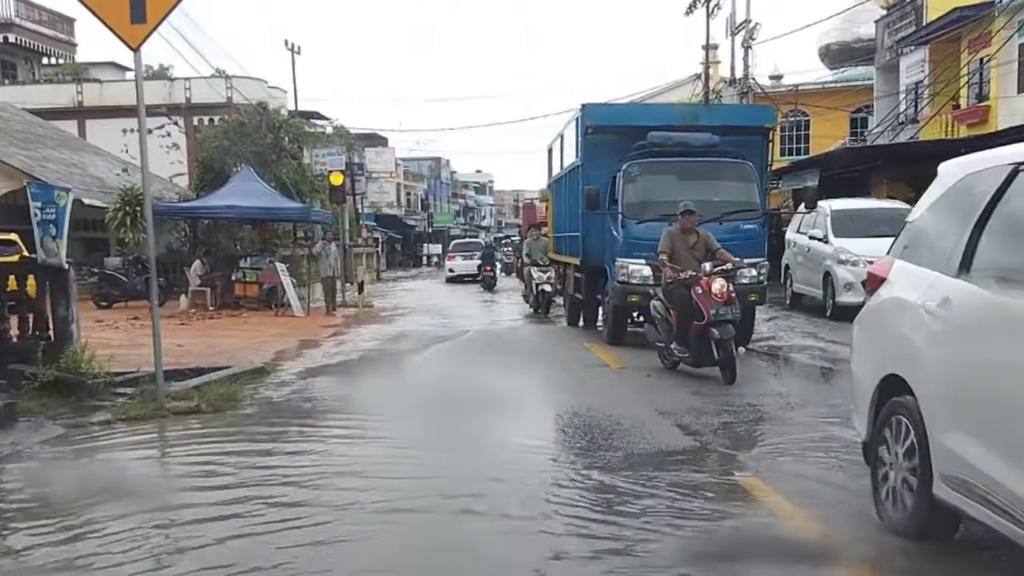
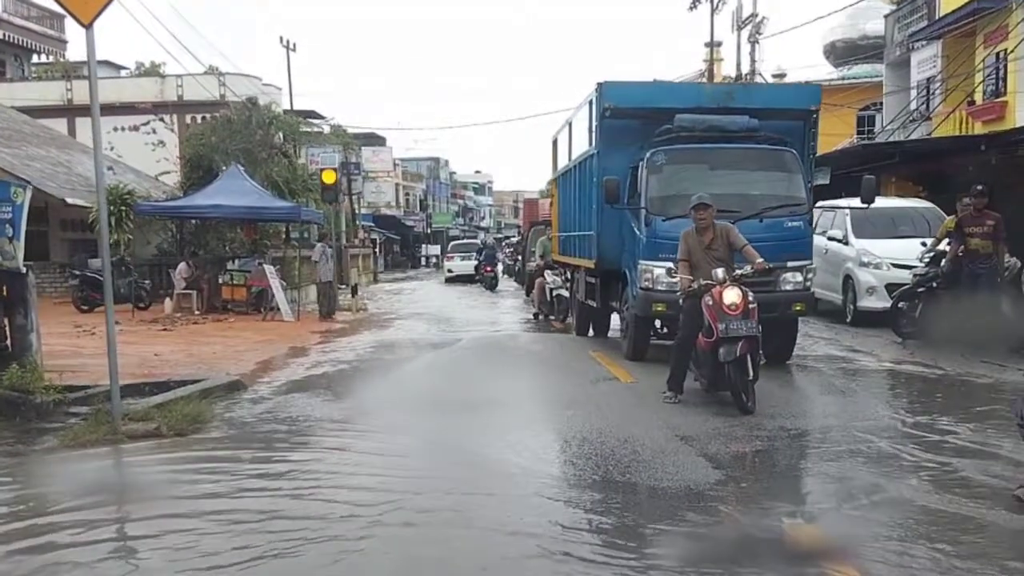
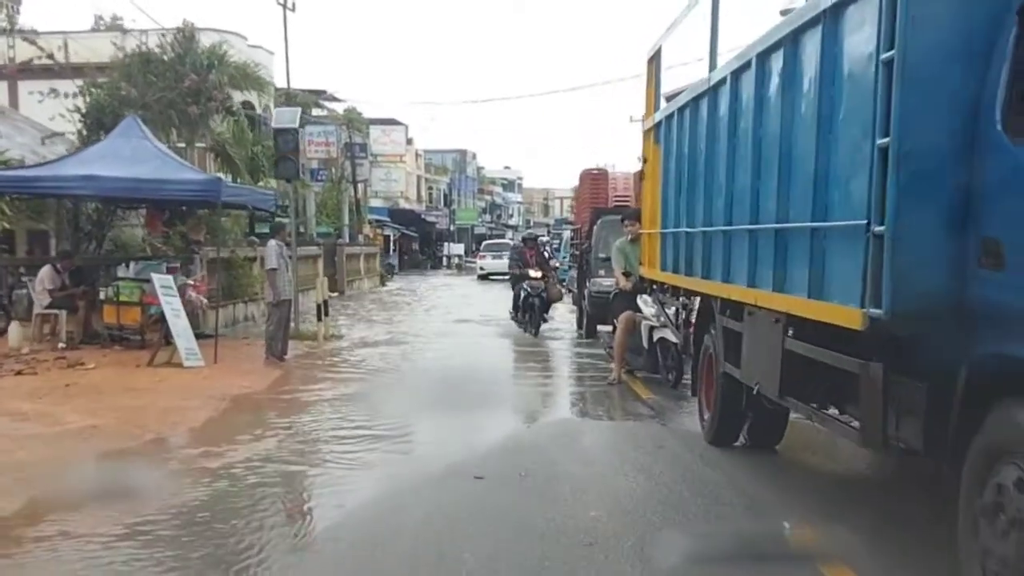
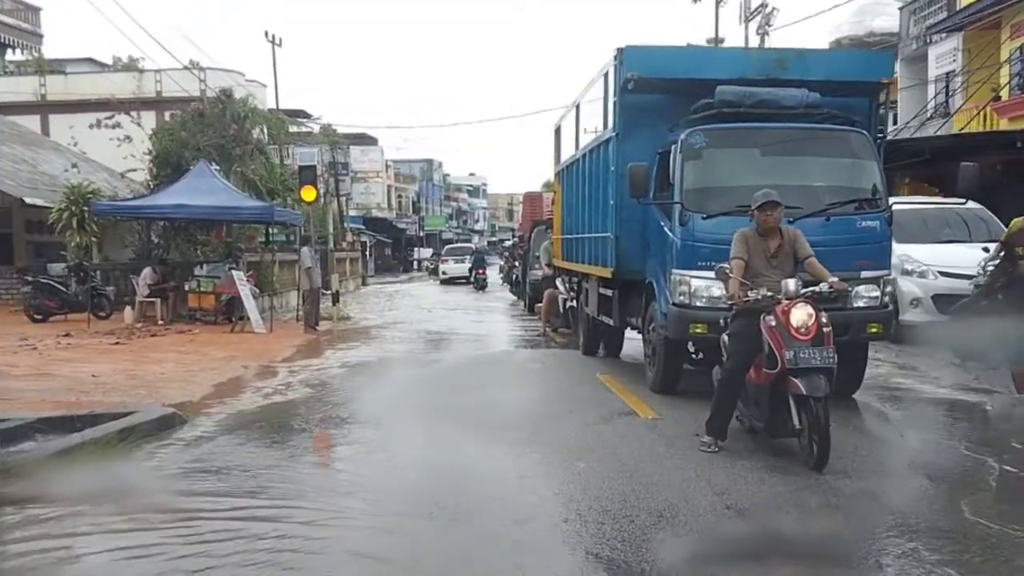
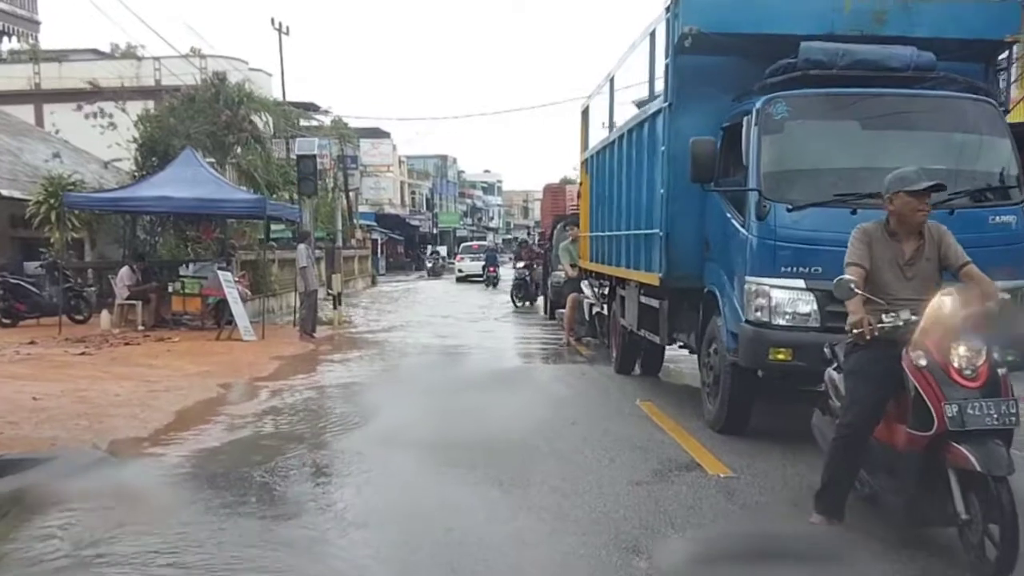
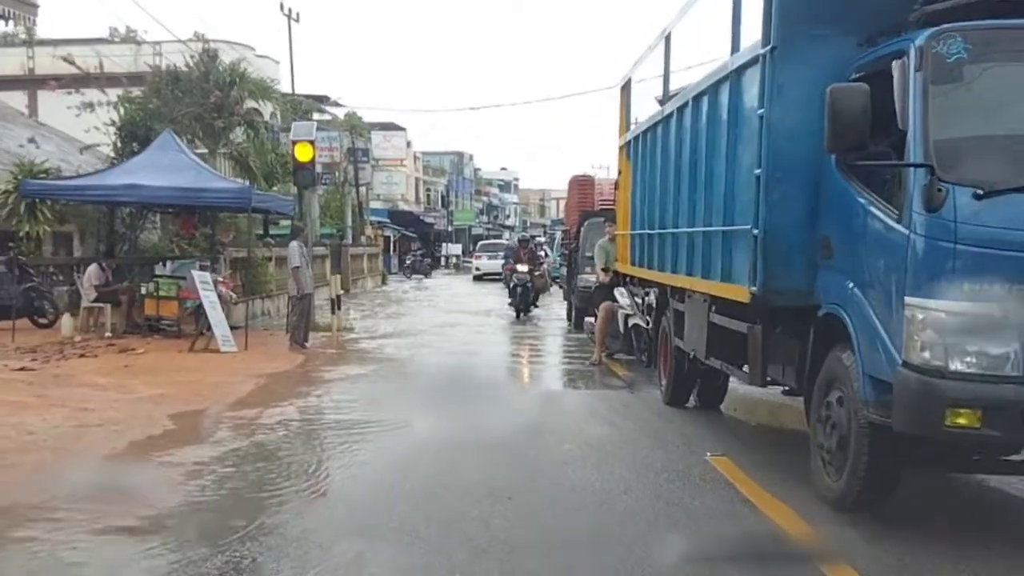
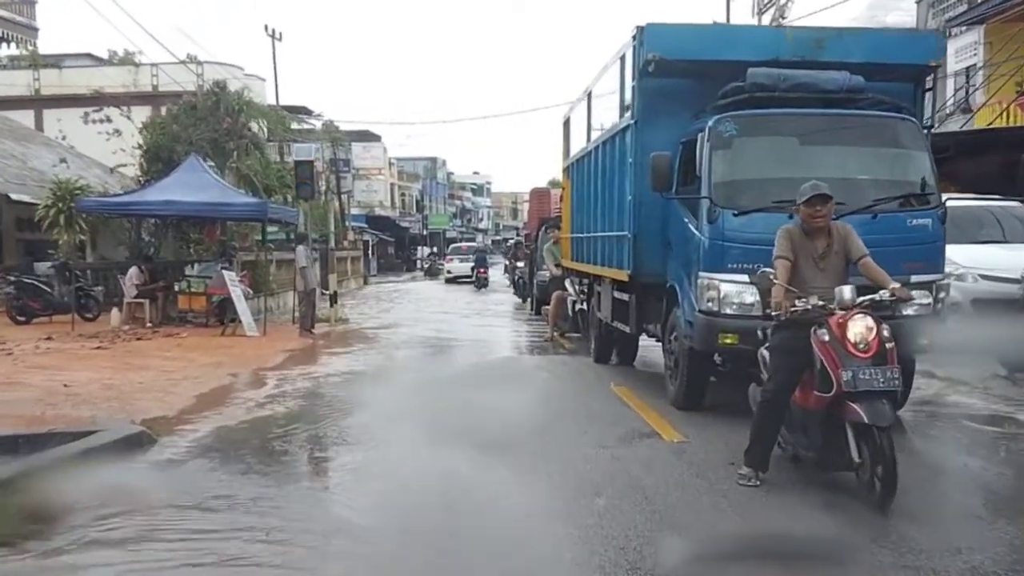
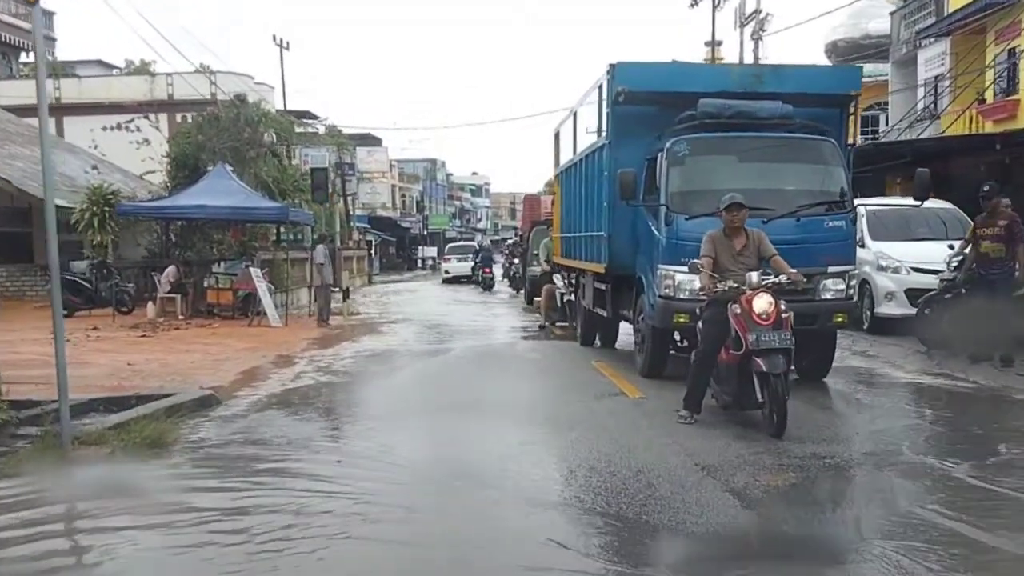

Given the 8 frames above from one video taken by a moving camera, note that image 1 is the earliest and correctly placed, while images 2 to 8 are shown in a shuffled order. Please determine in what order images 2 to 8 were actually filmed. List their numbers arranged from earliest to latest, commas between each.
2, 8, 4, 7, 5, 6, 3
